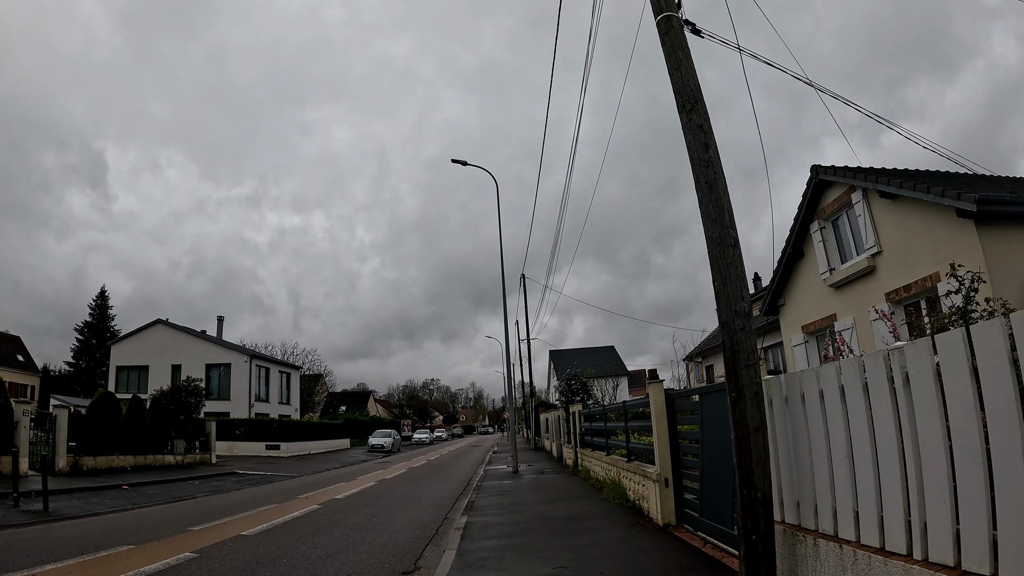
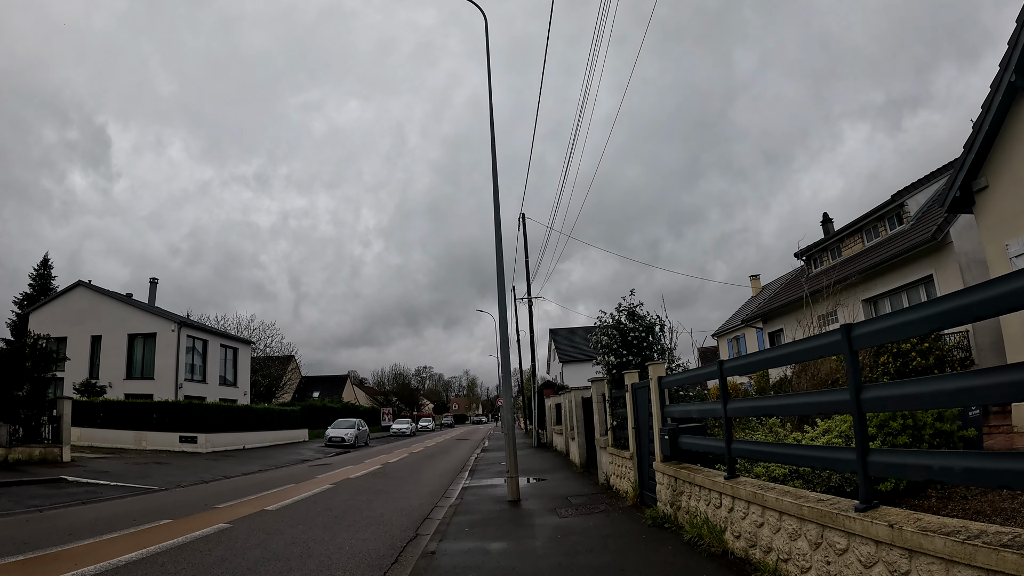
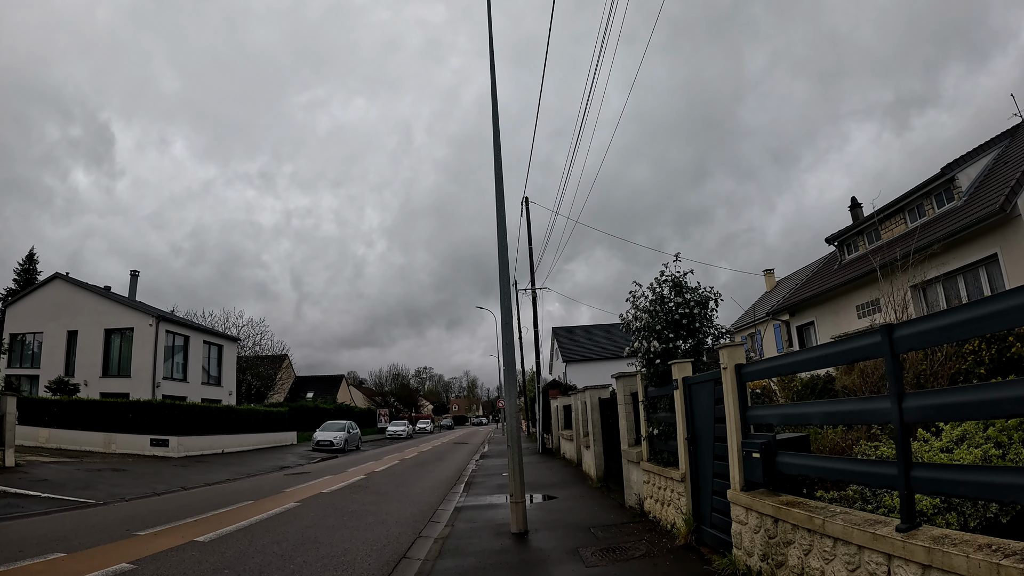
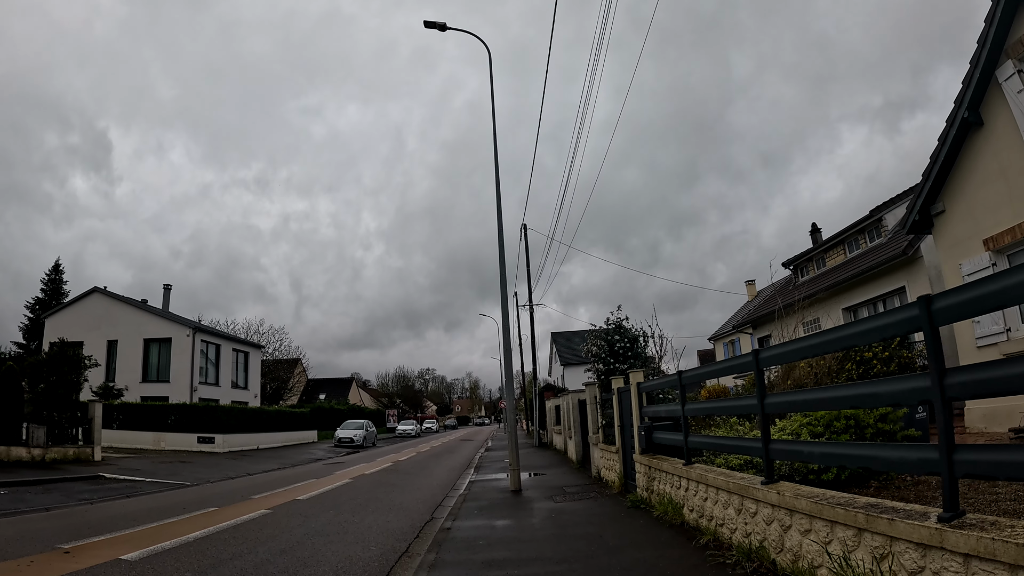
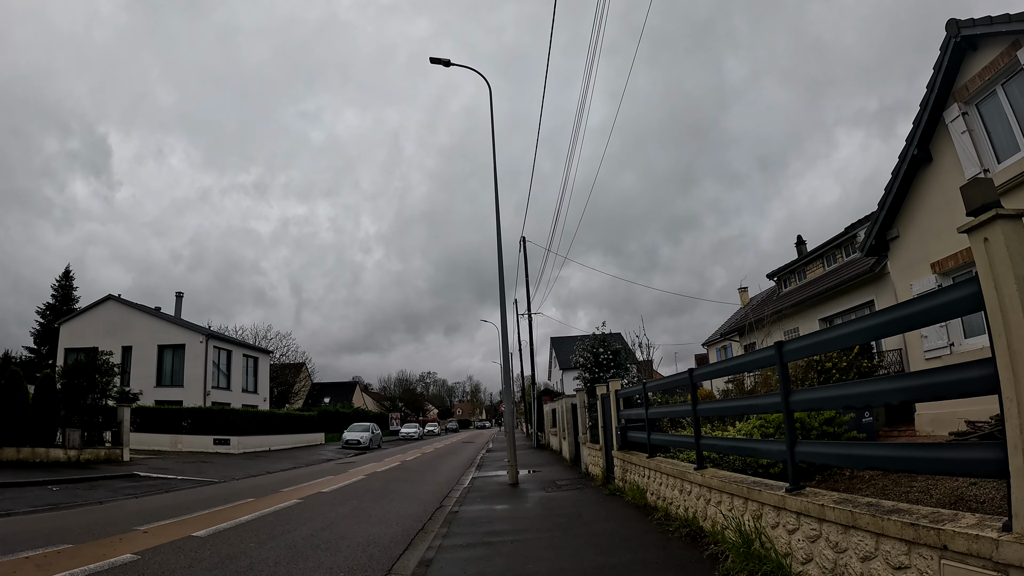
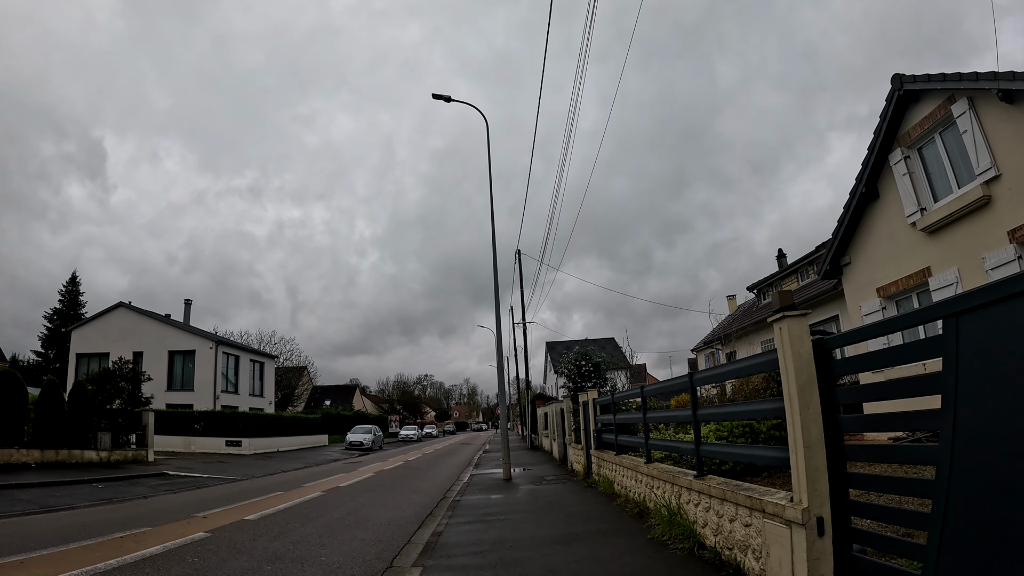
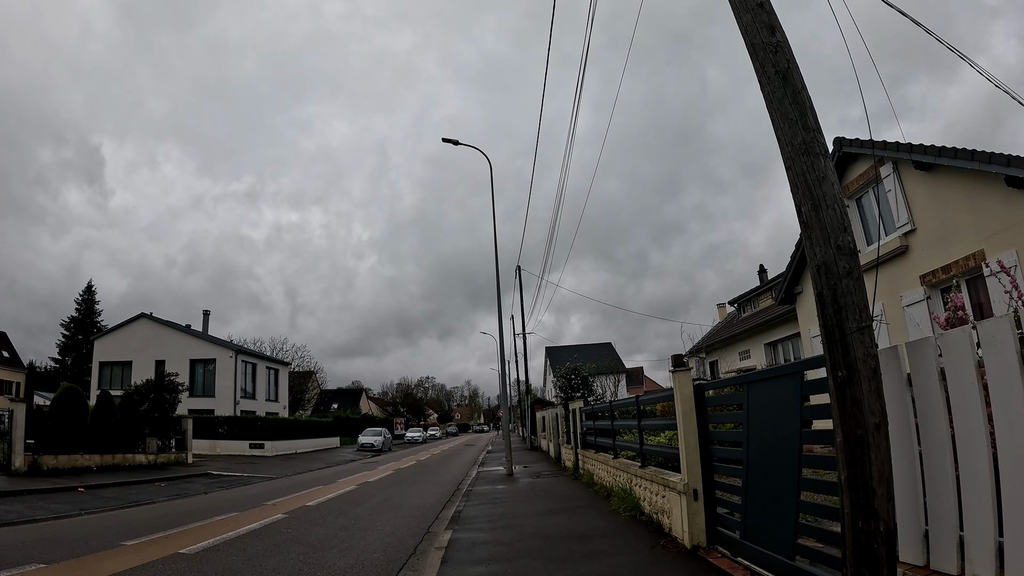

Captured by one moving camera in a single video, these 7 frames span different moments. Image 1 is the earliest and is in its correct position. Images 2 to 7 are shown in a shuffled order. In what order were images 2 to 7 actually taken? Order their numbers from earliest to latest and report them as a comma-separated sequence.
7, 6, 5, 4, 2, 3
